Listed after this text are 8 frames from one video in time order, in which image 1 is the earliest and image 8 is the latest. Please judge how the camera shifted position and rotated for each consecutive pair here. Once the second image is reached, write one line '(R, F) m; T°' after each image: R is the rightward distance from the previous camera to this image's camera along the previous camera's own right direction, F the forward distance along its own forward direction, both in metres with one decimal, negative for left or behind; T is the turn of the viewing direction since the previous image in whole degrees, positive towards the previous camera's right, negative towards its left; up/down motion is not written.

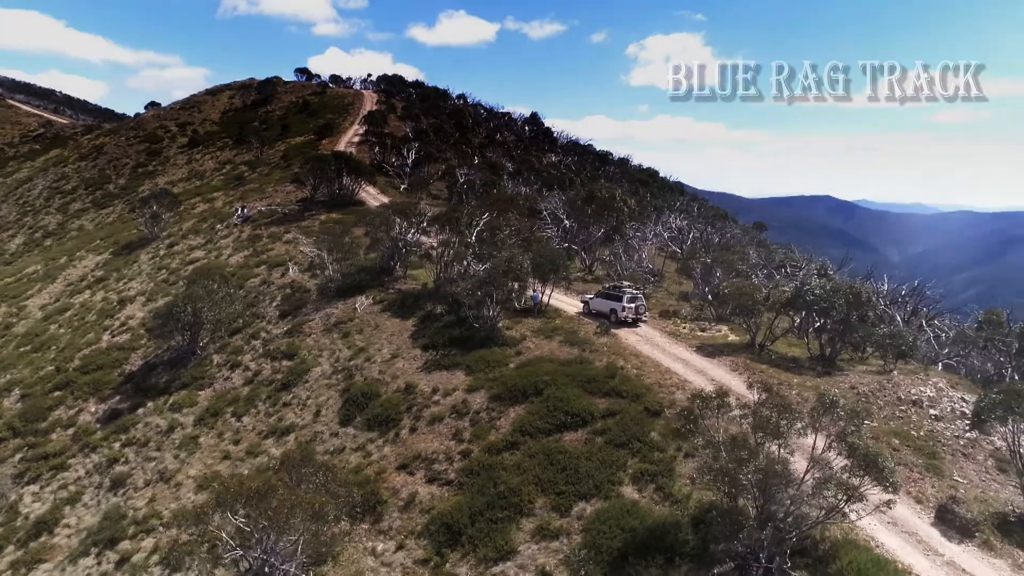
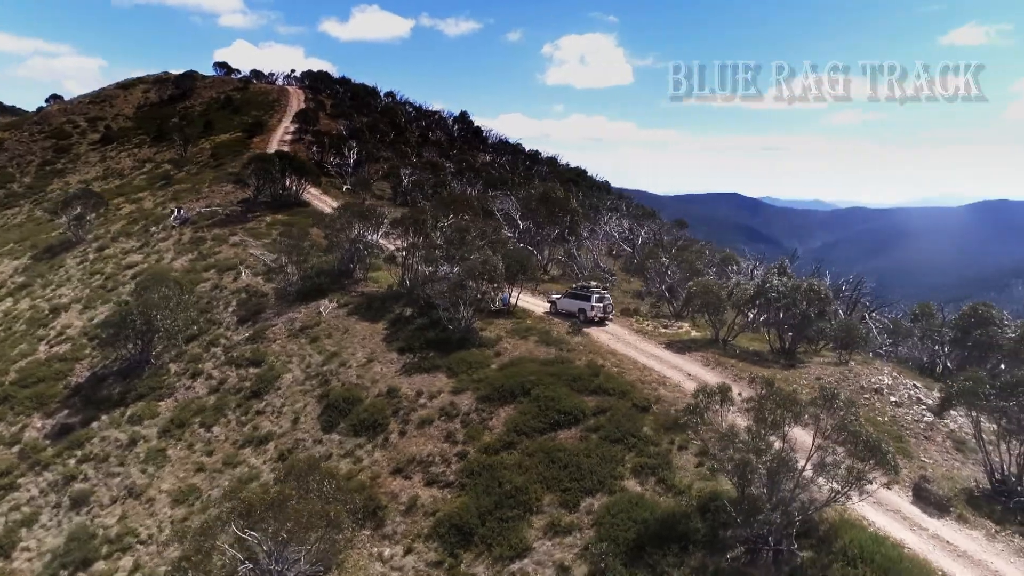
(-1.9, -0.3) m; +6°
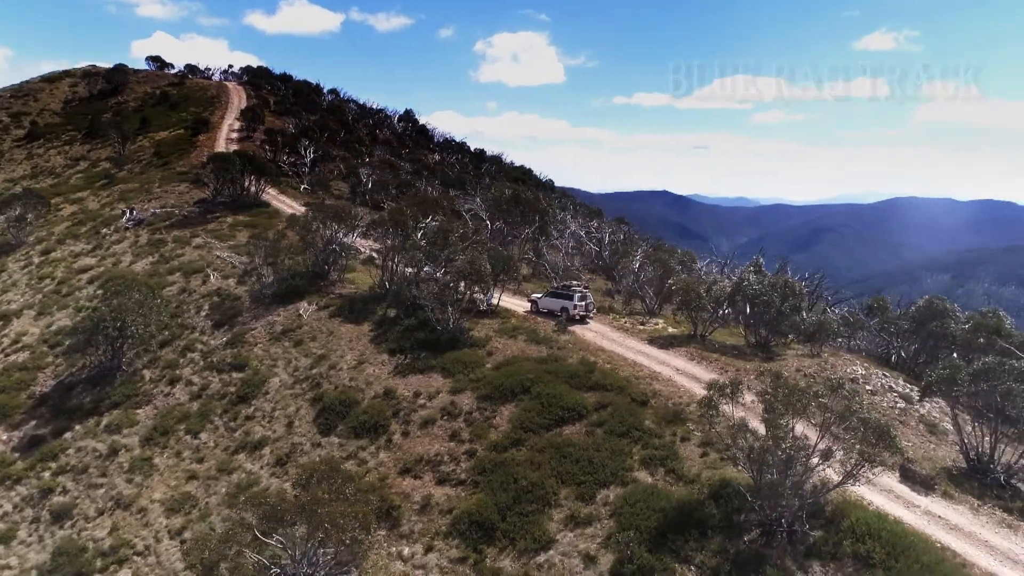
(-1.9, -0.4) m; +5°
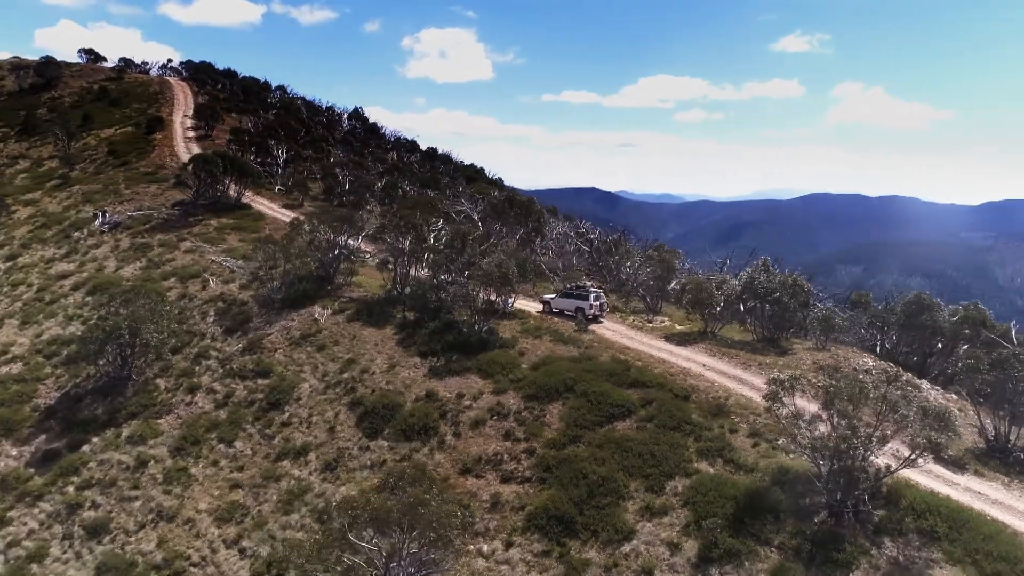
(-3.5, -0.5) m; +6°
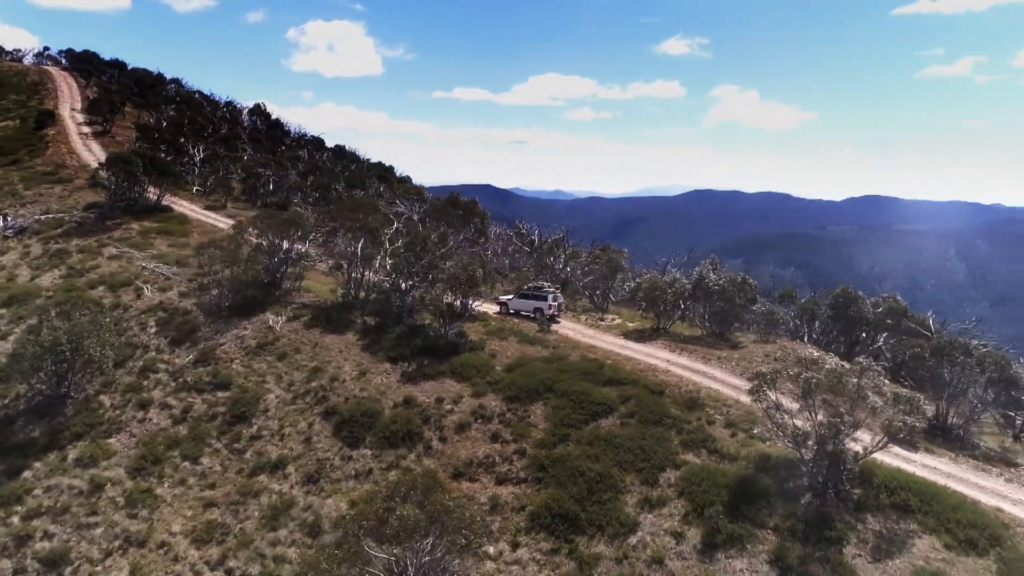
(-2.6, -0.1) m; +8°
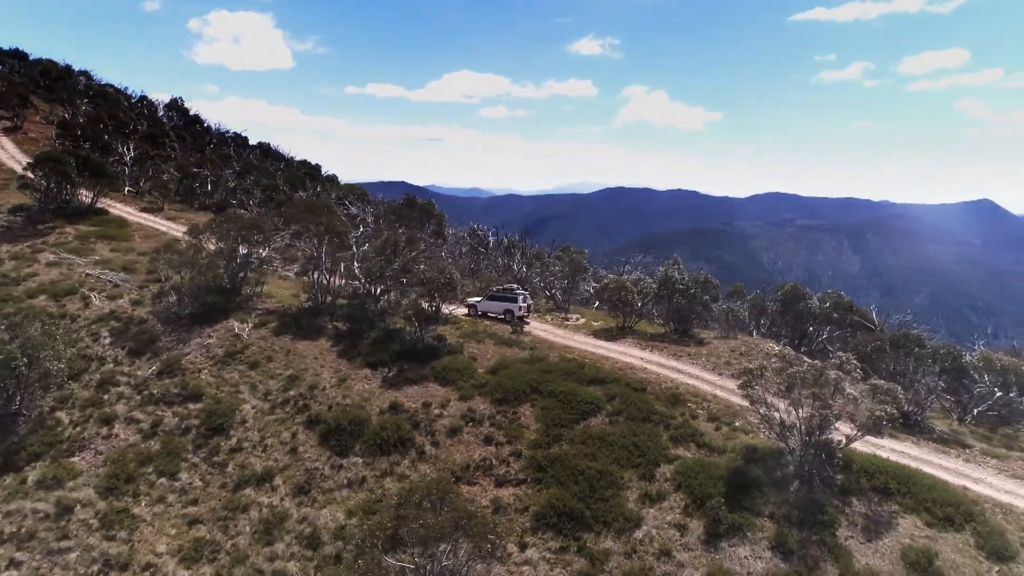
(-2.2, -0.1) m; +7°
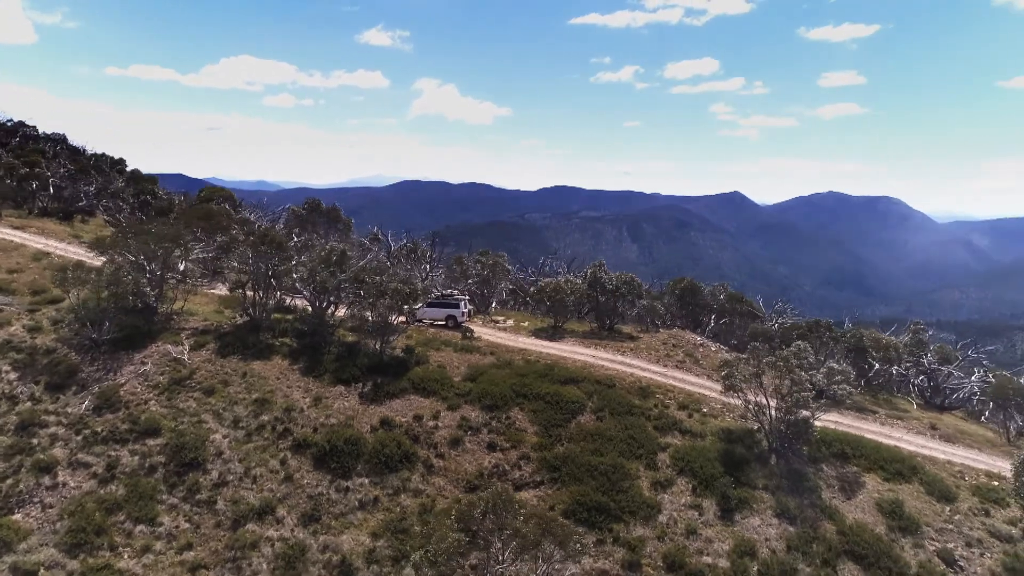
(-6.0, +0.1) m; +16°
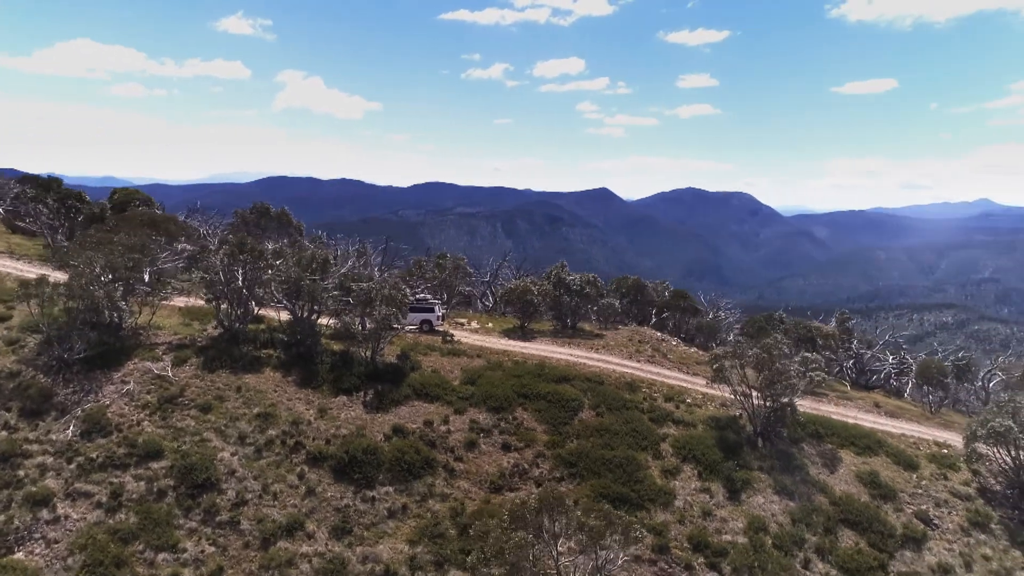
(-4.2, -0.3) m; +10°
